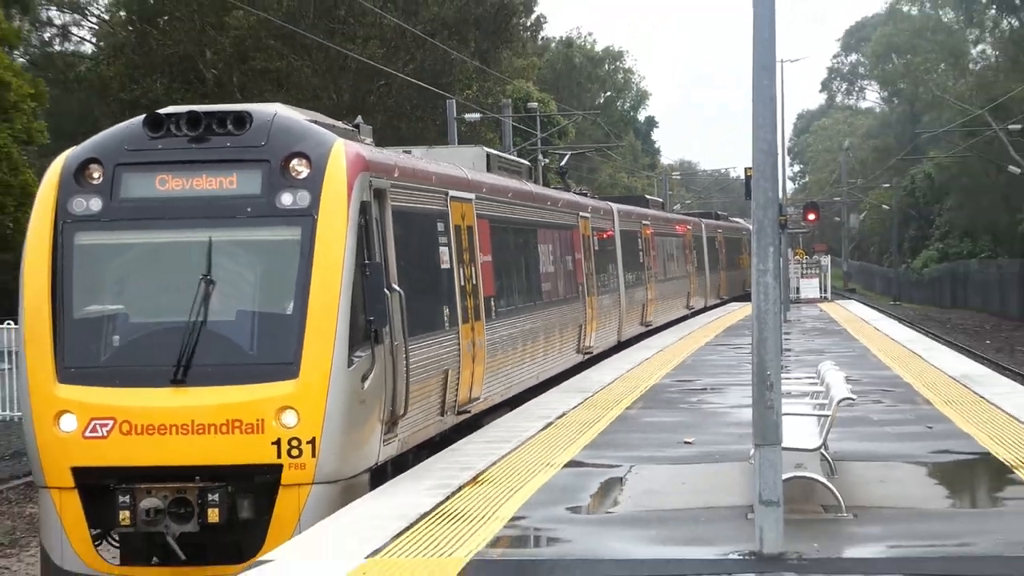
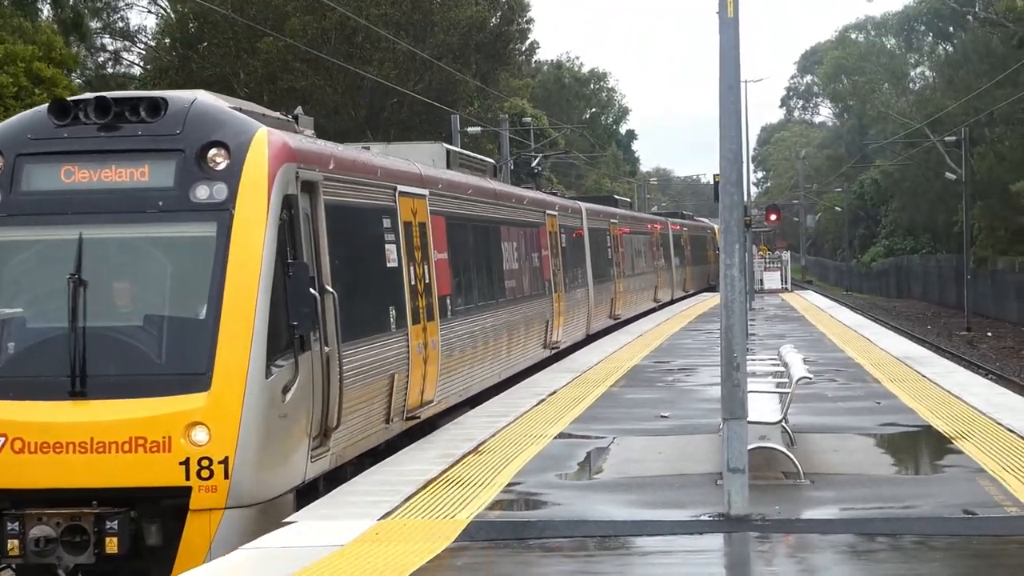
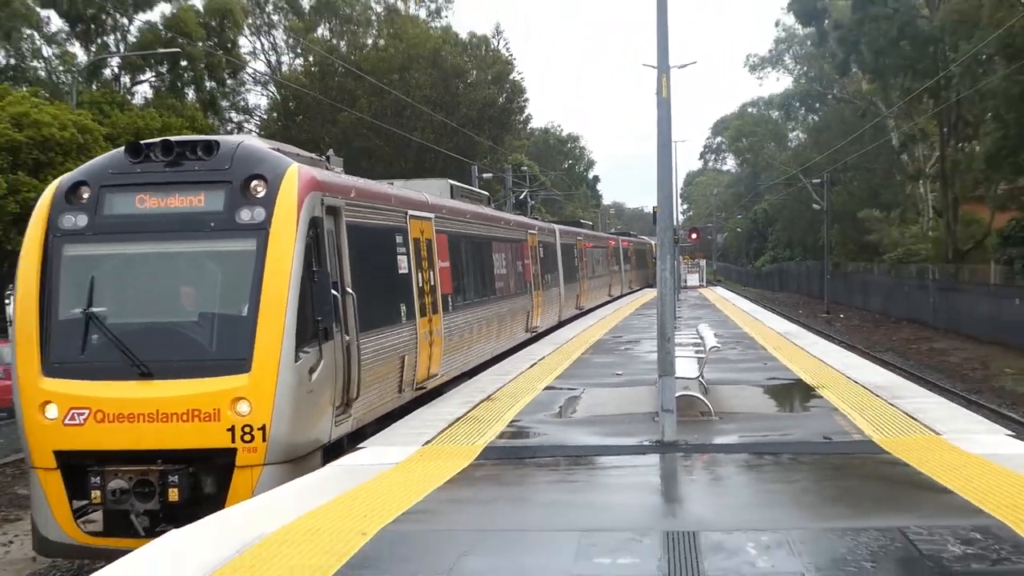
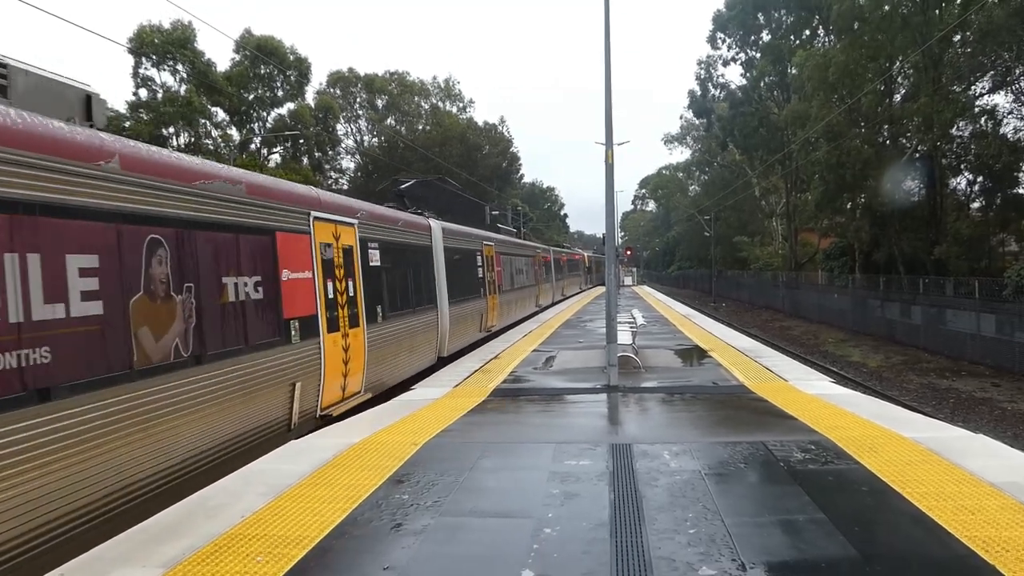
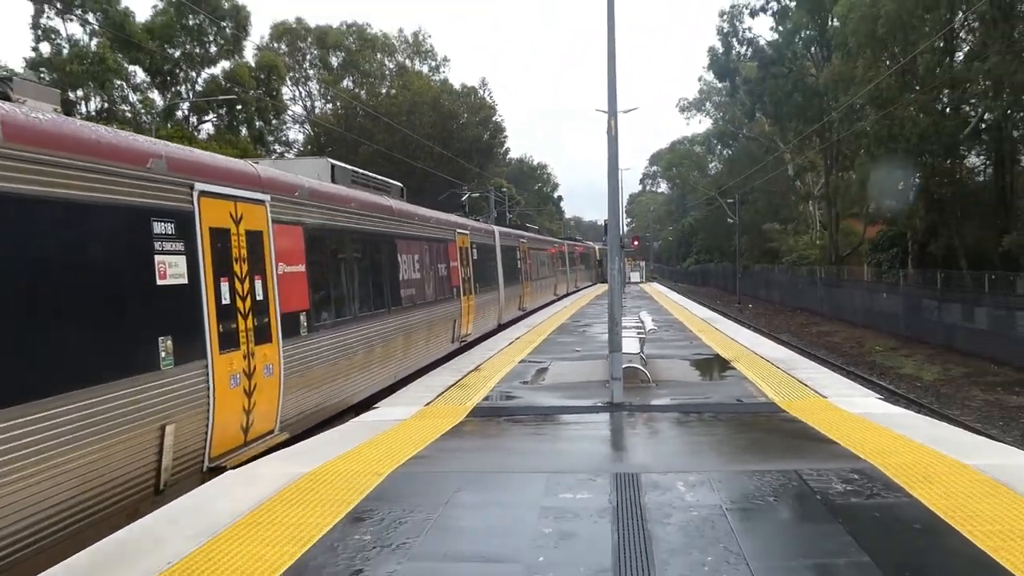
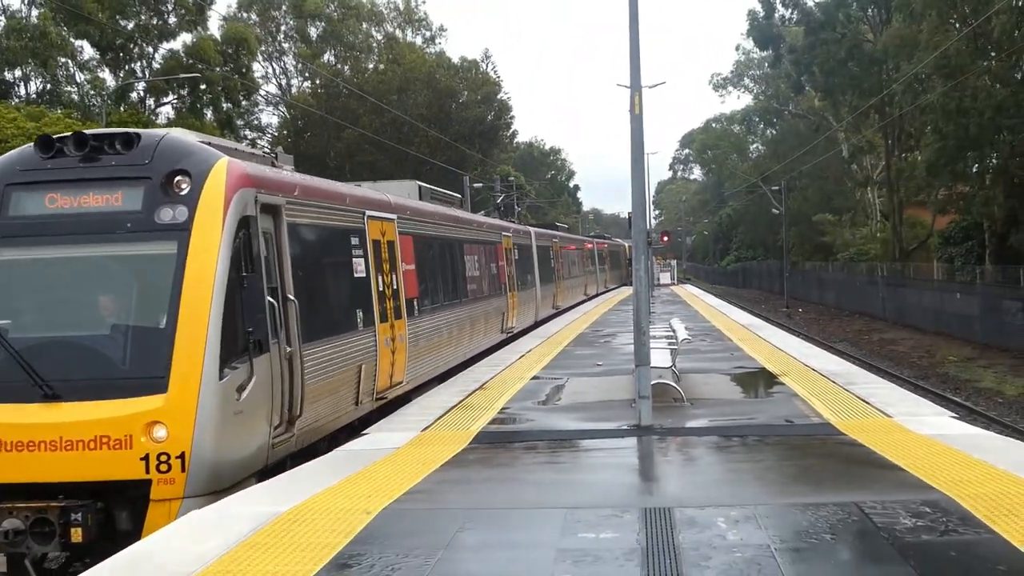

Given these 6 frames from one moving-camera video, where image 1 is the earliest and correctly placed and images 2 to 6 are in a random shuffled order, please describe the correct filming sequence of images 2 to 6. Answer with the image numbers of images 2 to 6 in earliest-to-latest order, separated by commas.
2, 3, 6, 5, 4
